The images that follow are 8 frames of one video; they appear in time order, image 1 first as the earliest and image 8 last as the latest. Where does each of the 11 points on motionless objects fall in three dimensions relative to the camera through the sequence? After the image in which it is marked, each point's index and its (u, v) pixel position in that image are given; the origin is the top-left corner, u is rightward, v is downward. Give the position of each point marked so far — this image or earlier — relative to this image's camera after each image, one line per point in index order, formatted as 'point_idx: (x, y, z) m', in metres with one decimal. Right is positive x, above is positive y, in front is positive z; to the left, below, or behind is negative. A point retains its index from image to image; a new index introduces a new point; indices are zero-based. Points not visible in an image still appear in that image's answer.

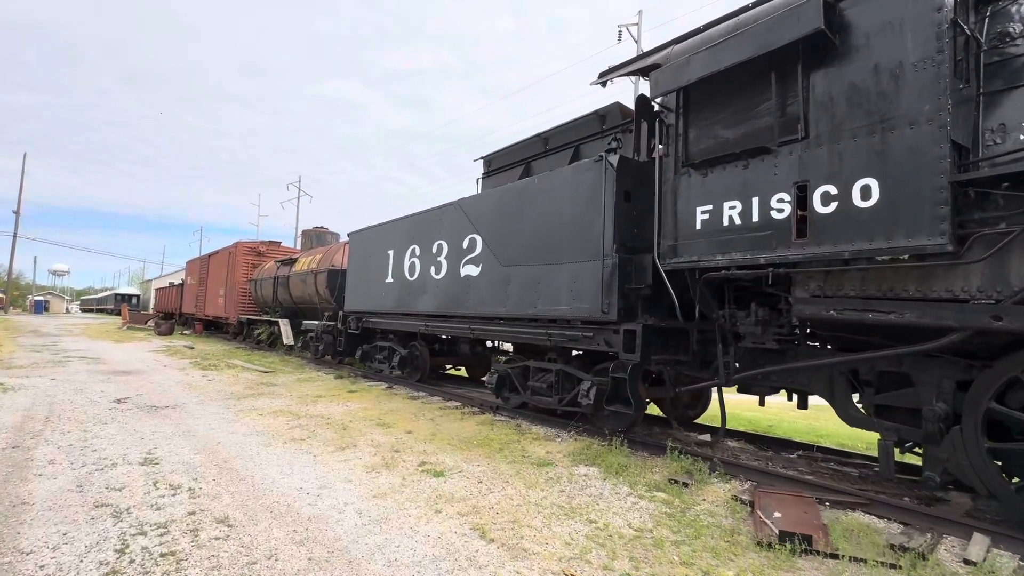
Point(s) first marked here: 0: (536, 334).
0: (+0.3, -0.6, +6.1) m
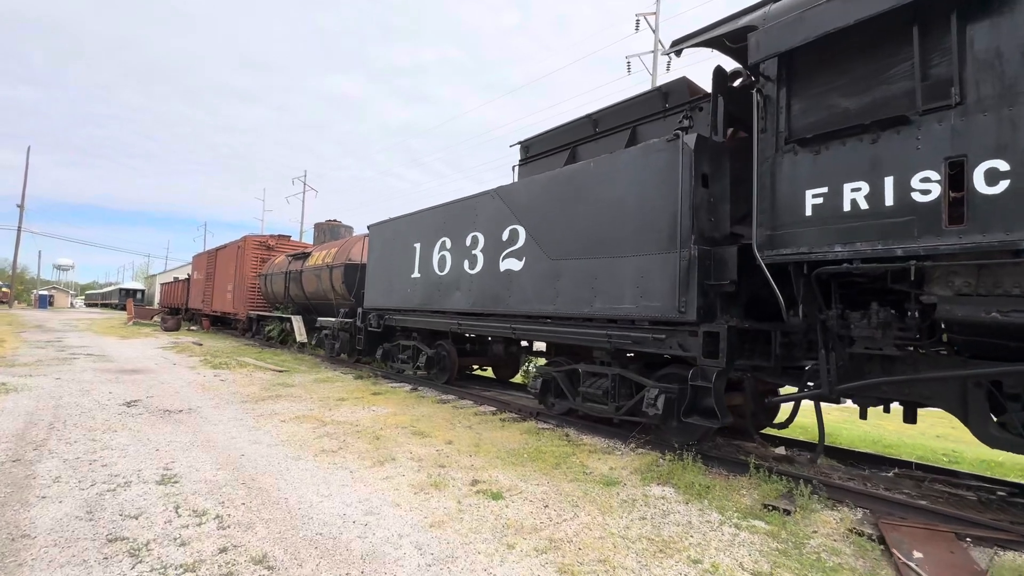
0: (+0.9, -0.5, +5.5) m
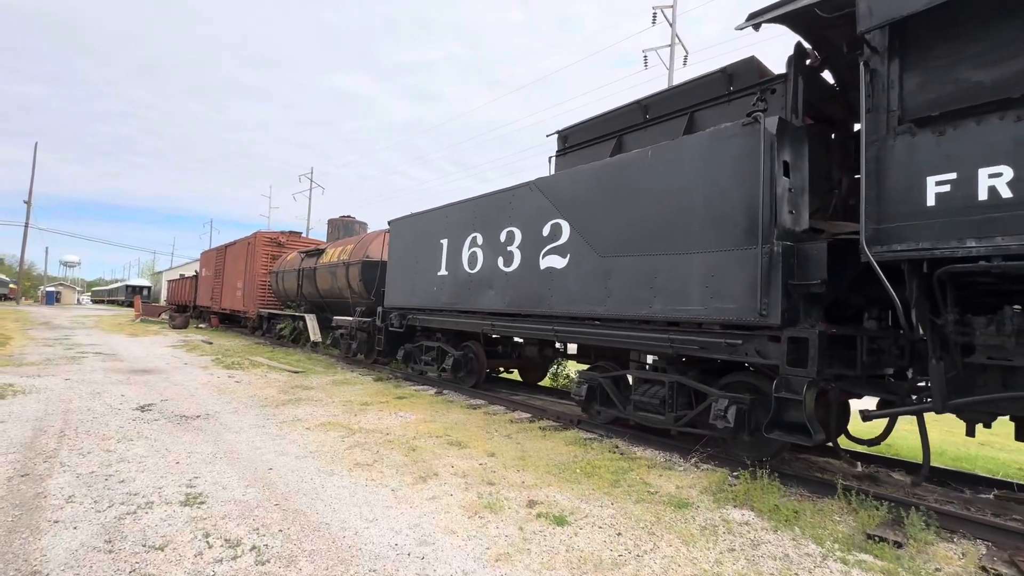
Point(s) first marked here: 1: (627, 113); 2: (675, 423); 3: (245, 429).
0: (+1.4, -0.5, +5.1) m
1: (+1.5, +2.2, +6.2) m
2: (+1.7, -1.4, +5.1) m
3: (-3.2, -1.7, +5.9) m
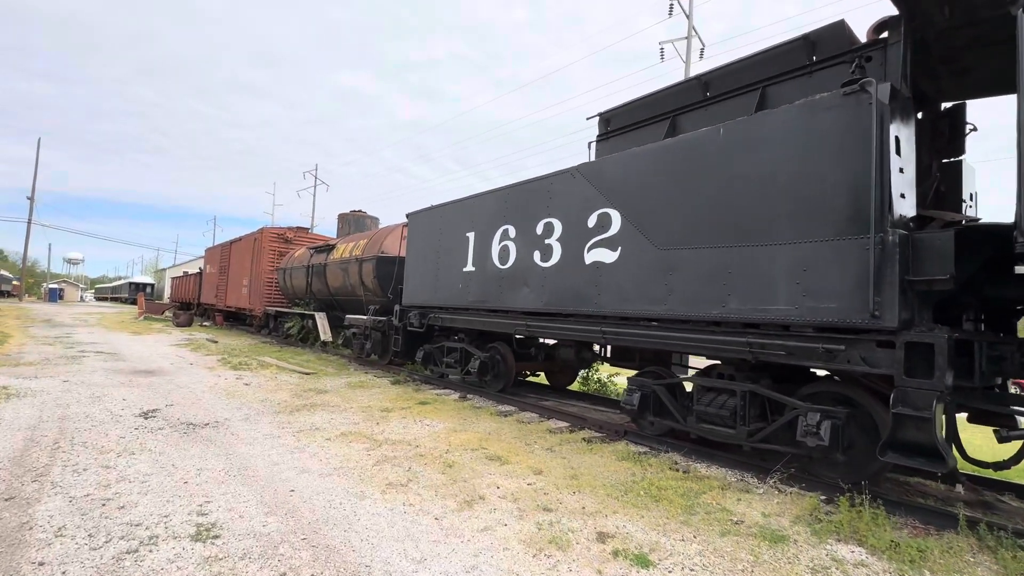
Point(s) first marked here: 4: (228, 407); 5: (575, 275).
0: (+1.9, -0.5, +4.5) m
1: (+1.9, +2.2, +5.6) m
2: (+2.2, -1.4, +4.5) m
3: (-2.7, -1.6, +5.4) m
4: (-4.0, -1.7, +6.9) m
5: (+0.7, +0.2, +5.8) m
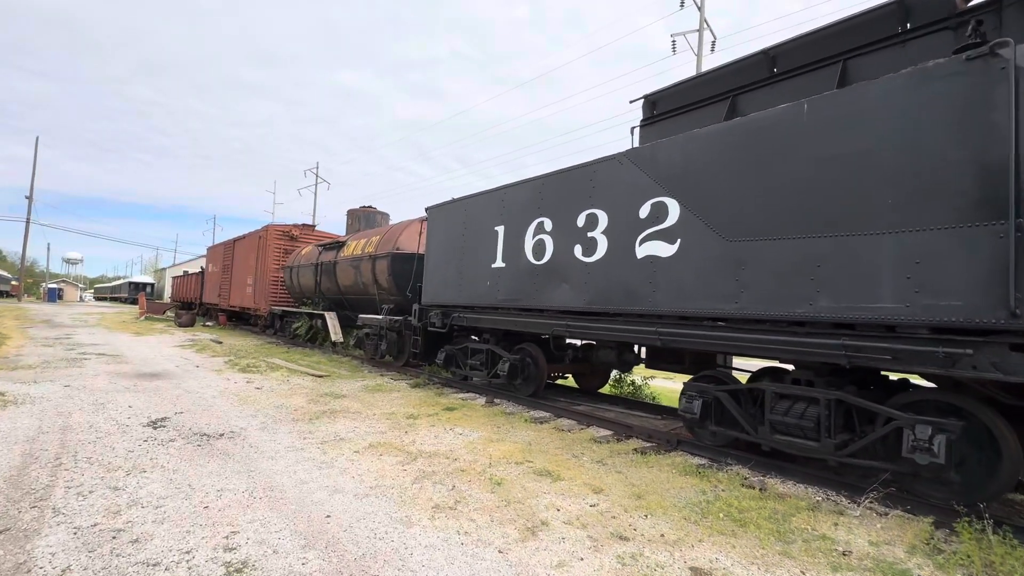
0: (+2.3, -0.5, +4.0) m
1: (+2.4, +2.3, +5.1) m
2: (+2.6, -1.3, +4.0) m
3: (-2.3, -1.6, +4.9) m
4: (-3.5, -1.6, +6.4) m
5: (+1.2, +0.2, +5.3) m
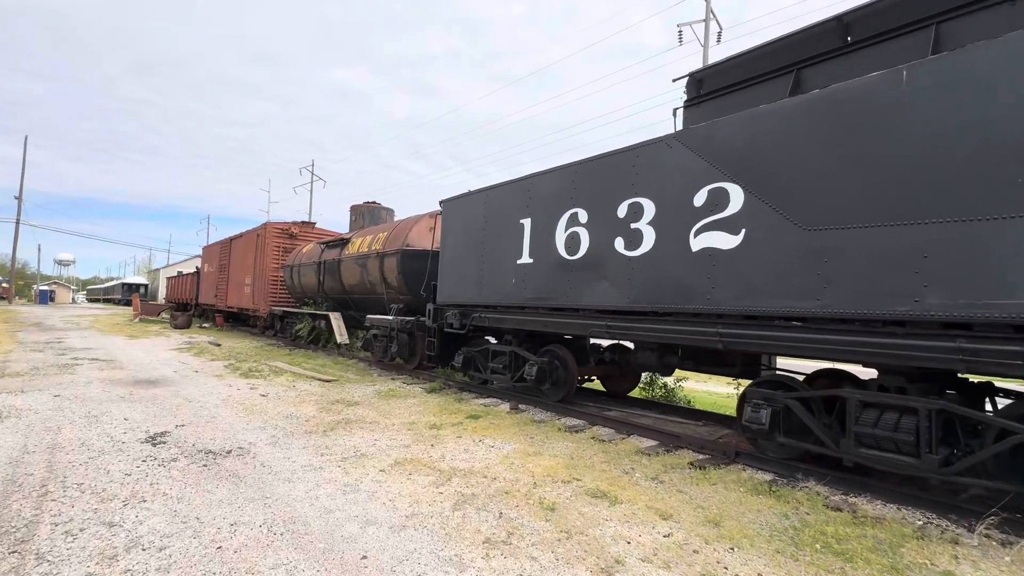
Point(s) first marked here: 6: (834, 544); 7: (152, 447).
0: (+2.7, -0.4, +3.4) m
1: (+2.8, +2.3, +4.6) m
2: (+3.0, -1.3, +3.5) m
3: (-1.9, -1.6, +4.3) m
4: (-3.1, -1.6, +5.9) m
5: (+1.6, +0.2, +4.8) m
6: (+2.1, -1.7, +3.2) m
7: (-3.6, -1.6, +5.0) m
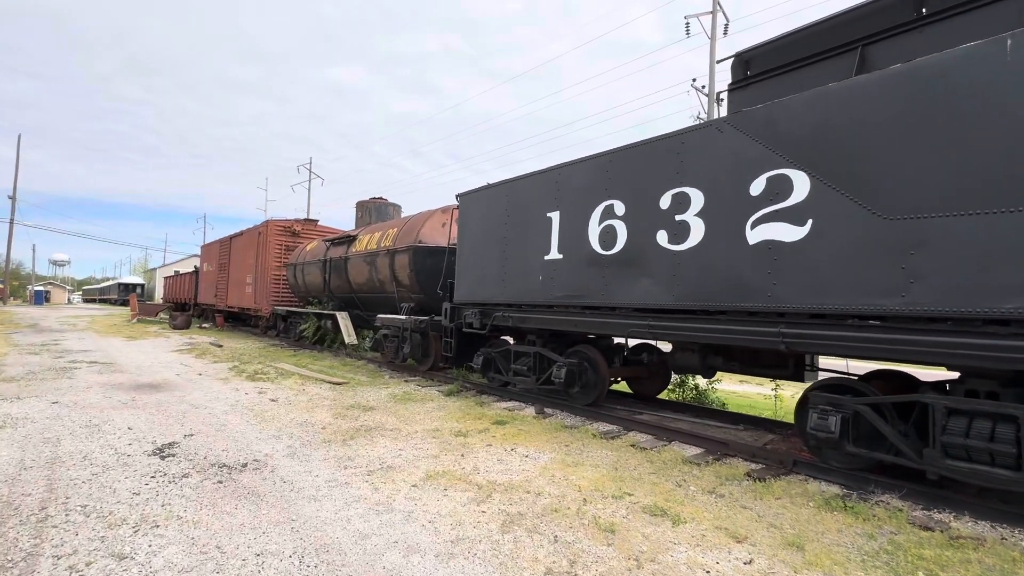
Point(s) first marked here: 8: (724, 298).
0: (+3.1, -0.4, +3.1) m
1: (+3.1, +2.4, +4.2) m
2: (+3.4, -1.3, +3.2) m
3: (-1.5, -1.6, +3.9) m
4: (-2.8, -1.6, +5.5) m
5: (+2.0, +0.3, +4.4) m
6: (+2.5, -1.7, +2.9) m
7: (-3.2, -1.6, +4.6) m
8: (+1.9, -0.1, +4.5) m
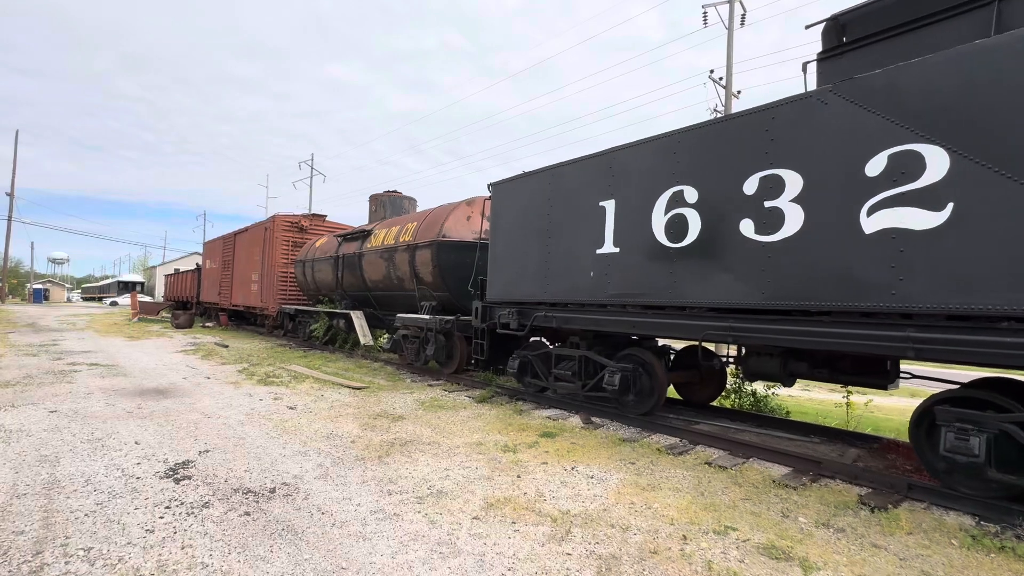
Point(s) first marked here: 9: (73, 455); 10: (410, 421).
0: (+3.7, -0.4, +2.5) m
1: (+3.7, +2.4, +3.6) m
2: (+4.0, -1.2, +2.6) m
3: (-0.9, -1.6, +3.3) m
4: (-2.2, -1.6, +4.9) m
5: (+2.5, +0.3, +3.8) m
6: (+3.1, -1.6, +2.3) m
7: (-2.7, -1.6, +3.9) m
8: (+2.5, -0.1, +3.8) m
9: (-4.1, -1.5, +4.6) m
10: (-1.3, -1.7, +6.2) m
